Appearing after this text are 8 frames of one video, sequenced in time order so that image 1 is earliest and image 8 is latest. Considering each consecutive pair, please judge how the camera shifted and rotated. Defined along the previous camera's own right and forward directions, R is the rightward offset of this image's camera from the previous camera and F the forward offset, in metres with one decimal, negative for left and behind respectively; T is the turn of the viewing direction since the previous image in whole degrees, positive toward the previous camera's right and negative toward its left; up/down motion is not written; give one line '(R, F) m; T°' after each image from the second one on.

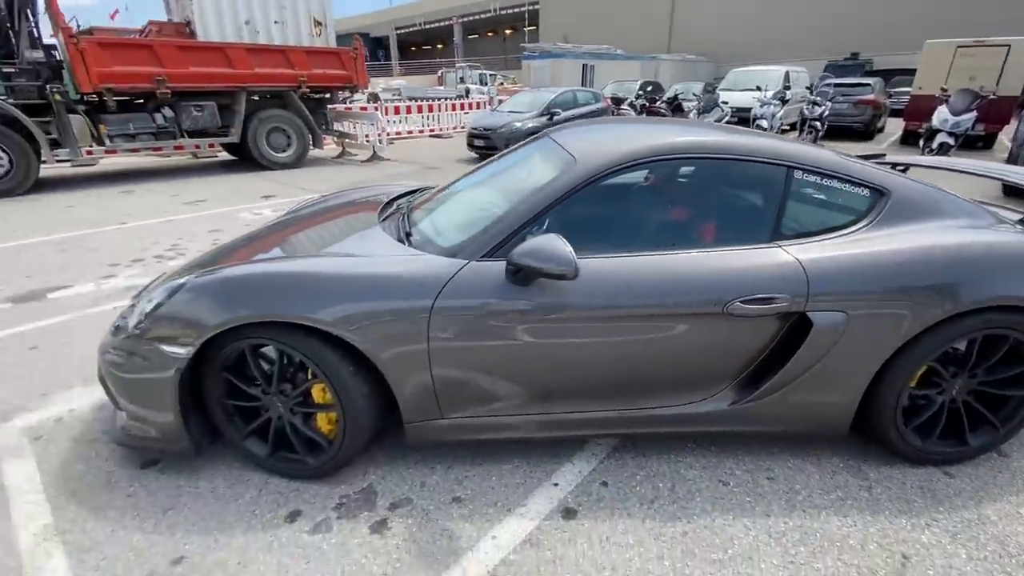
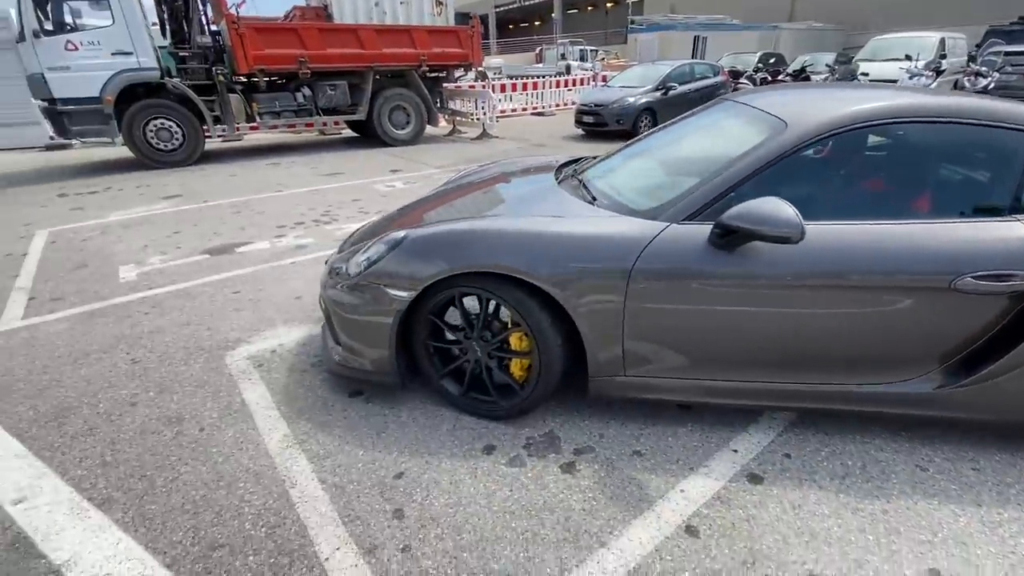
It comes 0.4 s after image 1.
(-0.5, -0.1) m; -9°
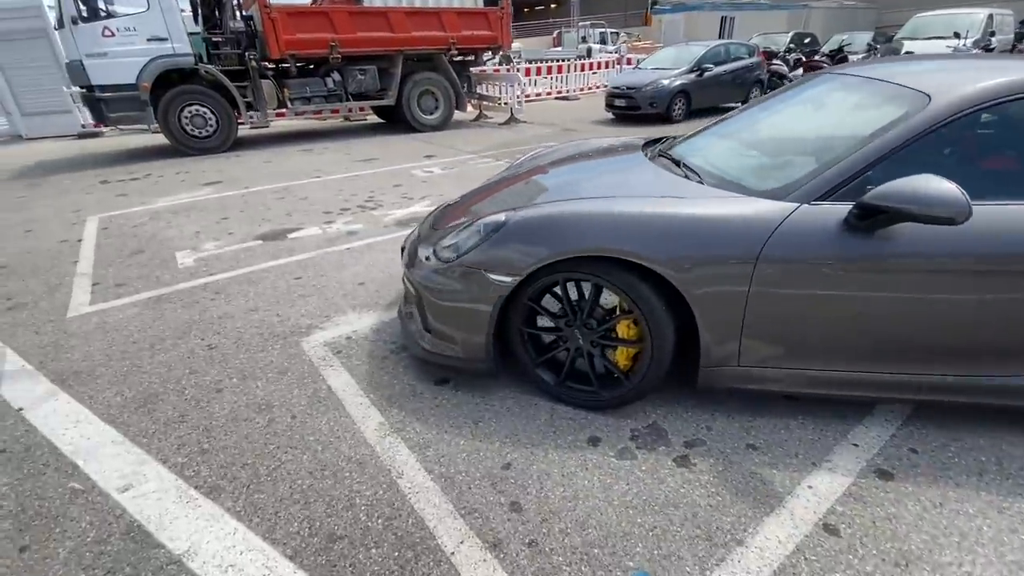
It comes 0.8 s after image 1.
(-0.4, +0.1) m; -1°
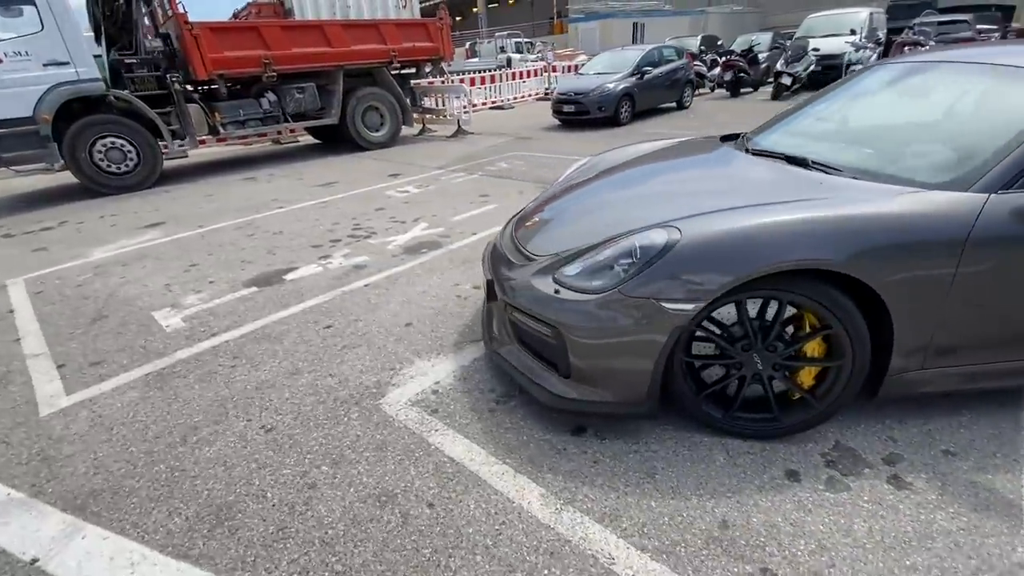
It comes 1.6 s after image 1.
(-1.0, +0.4) m; +9°
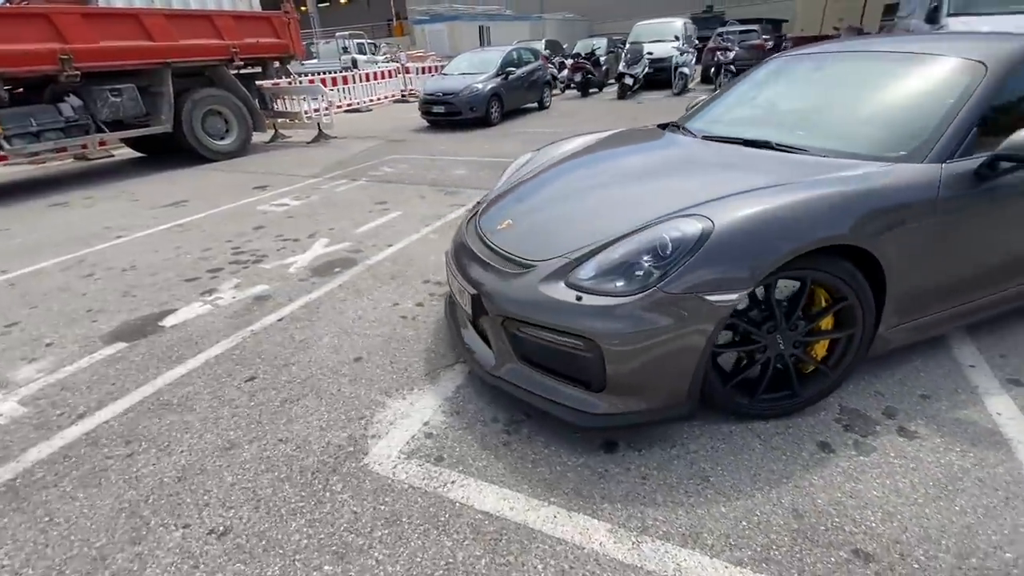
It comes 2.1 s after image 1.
(-0.6, +0.4) m; +16°
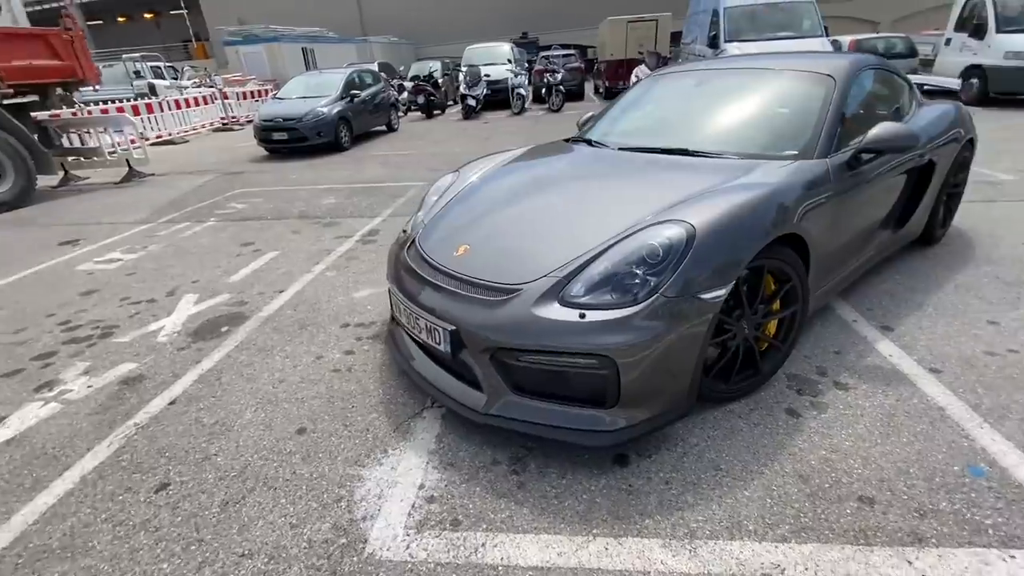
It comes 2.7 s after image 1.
(-0.5, +0.2) m; +17°
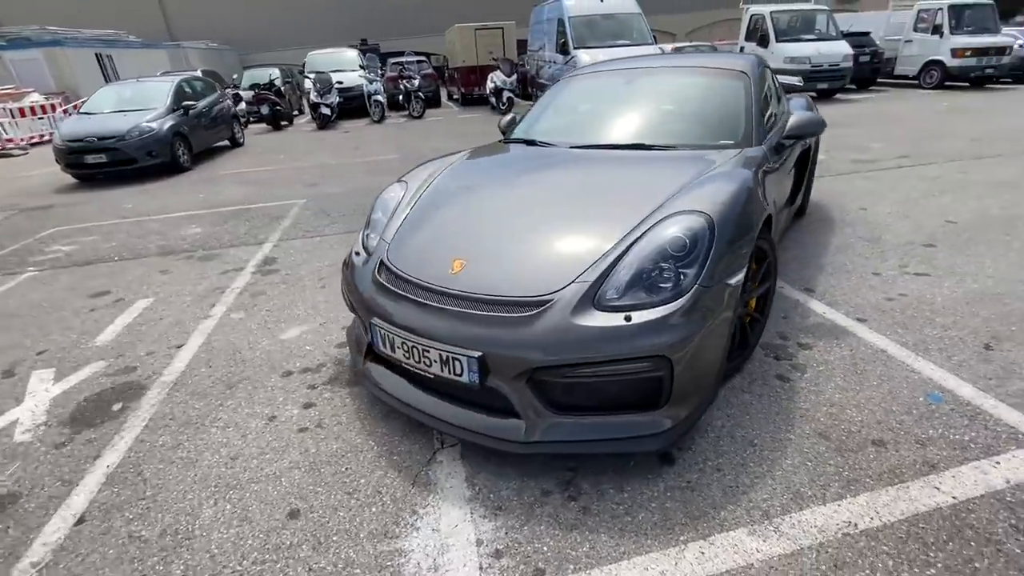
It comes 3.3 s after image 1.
(-0.6, +0.3) m; +16°
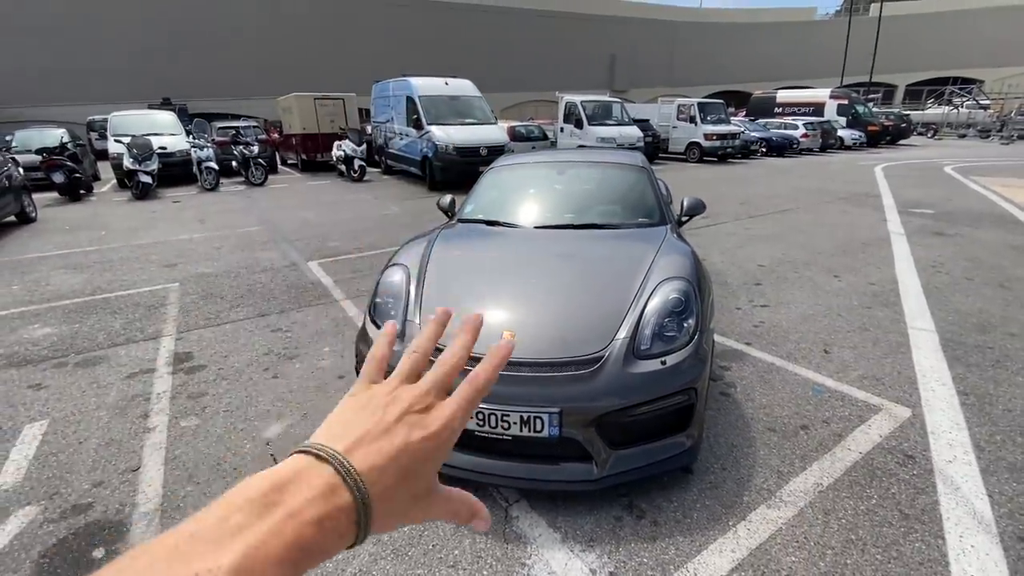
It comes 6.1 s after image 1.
(-1.0, -0.2) m; +20°
